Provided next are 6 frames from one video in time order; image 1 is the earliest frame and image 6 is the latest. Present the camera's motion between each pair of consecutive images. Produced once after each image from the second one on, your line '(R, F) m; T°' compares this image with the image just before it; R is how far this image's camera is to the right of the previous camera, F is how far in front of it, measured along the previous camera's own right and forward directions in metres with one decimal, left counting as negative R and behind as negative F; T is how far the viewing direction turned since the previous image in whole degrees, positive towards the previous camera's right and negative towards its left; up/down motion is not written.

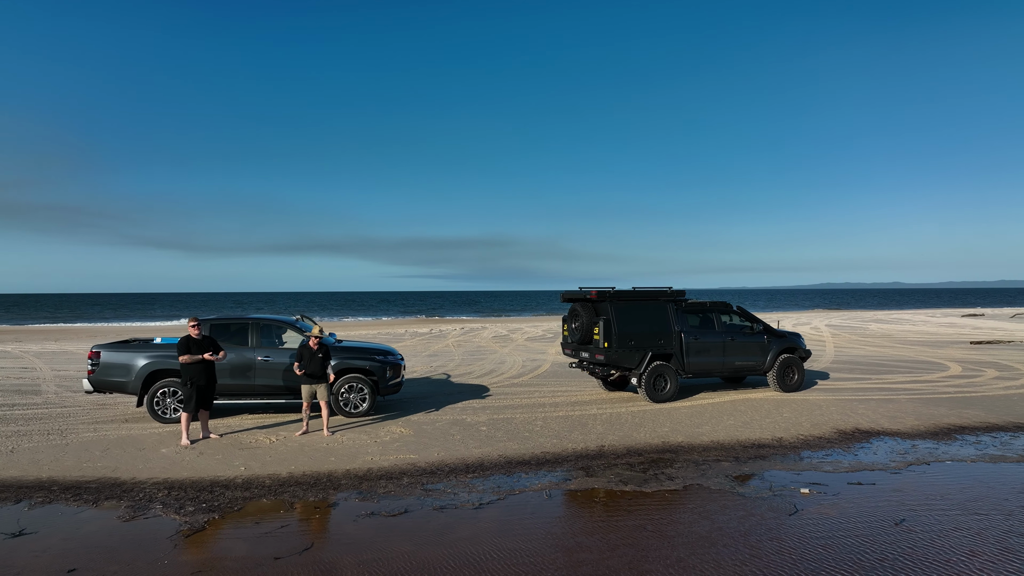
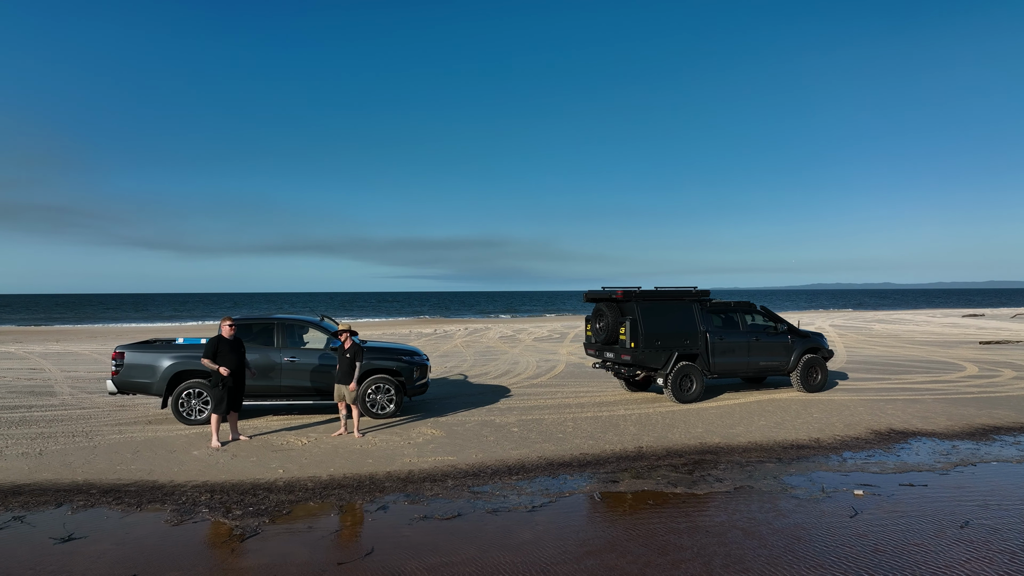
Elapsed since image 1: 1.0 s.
(-0.5, +0.1) m; 0°
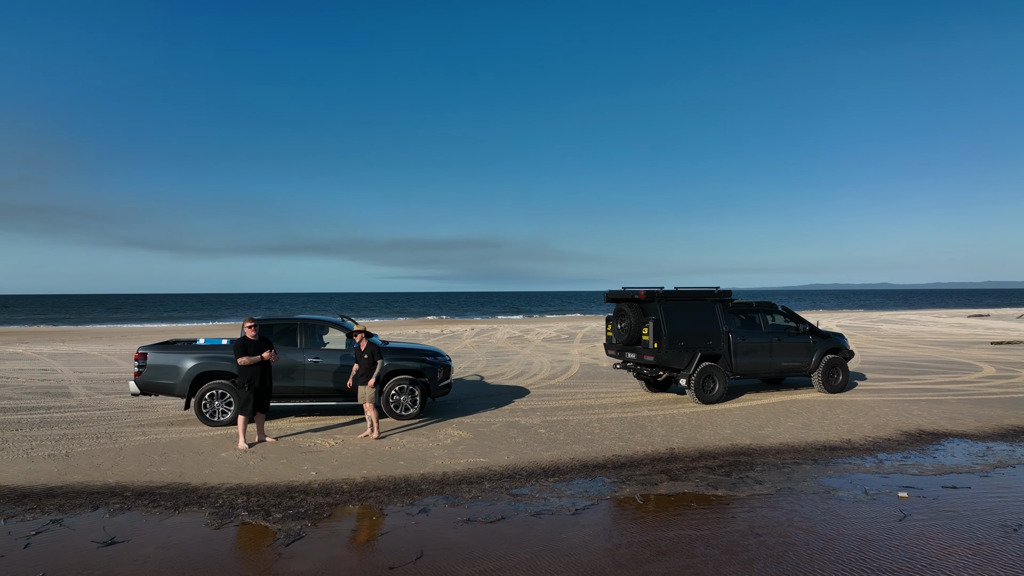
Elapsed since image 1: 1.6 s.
(-0.3, +0.1) m; 0°
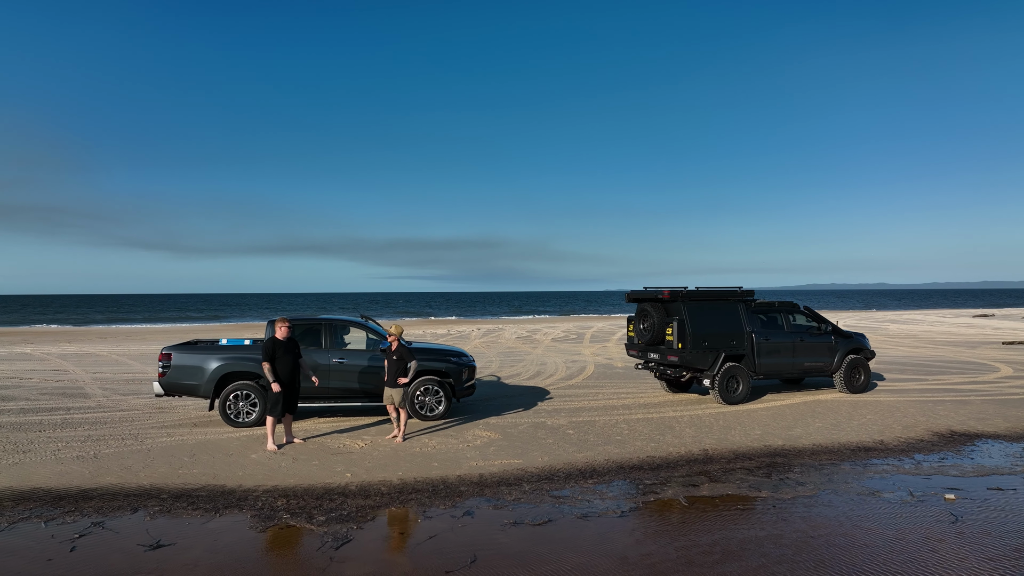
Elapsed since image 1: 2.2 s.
(-0.4, +0.1) m; 0°
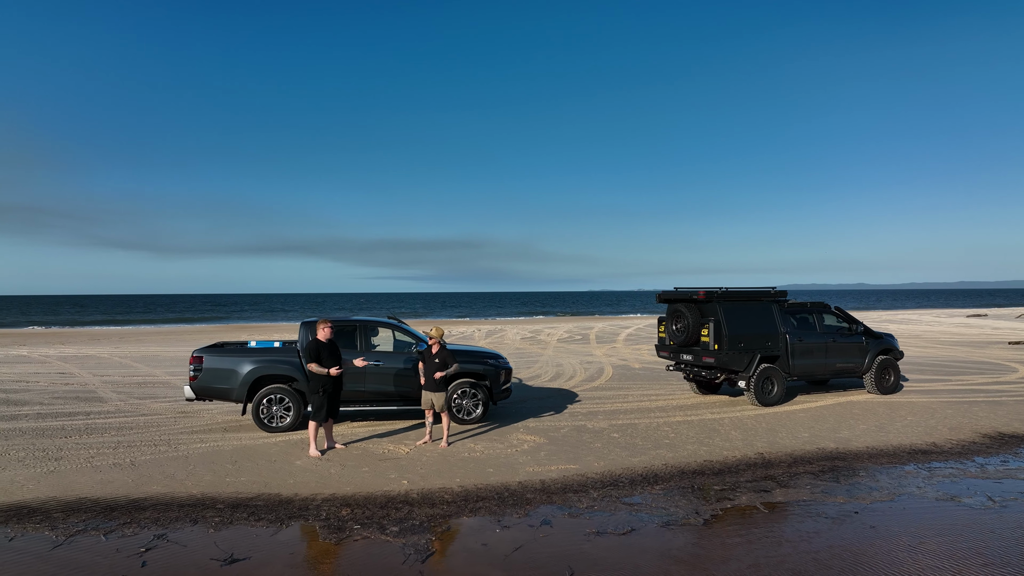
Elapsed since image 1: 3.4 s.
(-0.7, +0.2) m; +1°
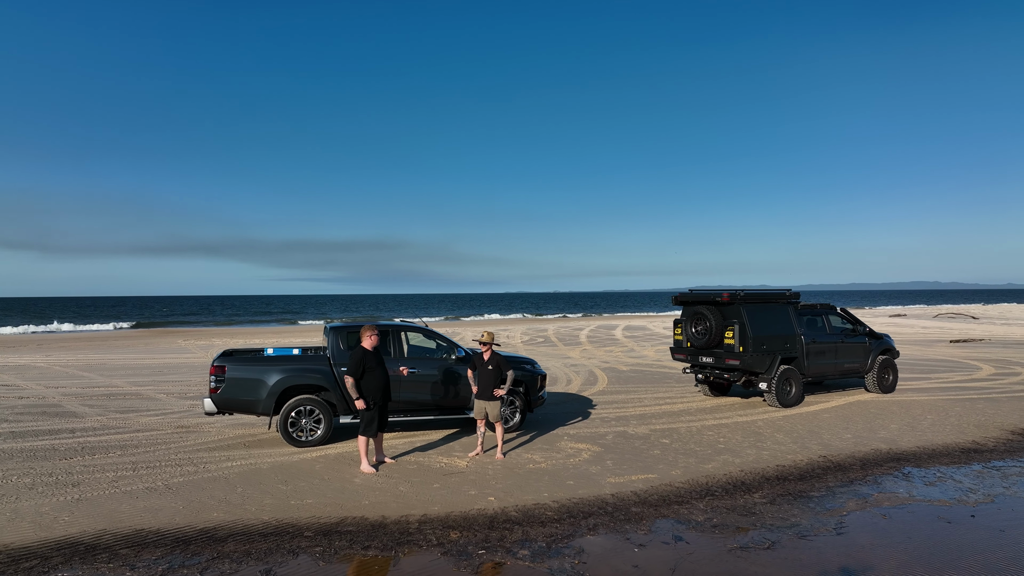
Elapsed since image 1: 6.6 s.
(-1.4, +0.3) m; +6°
